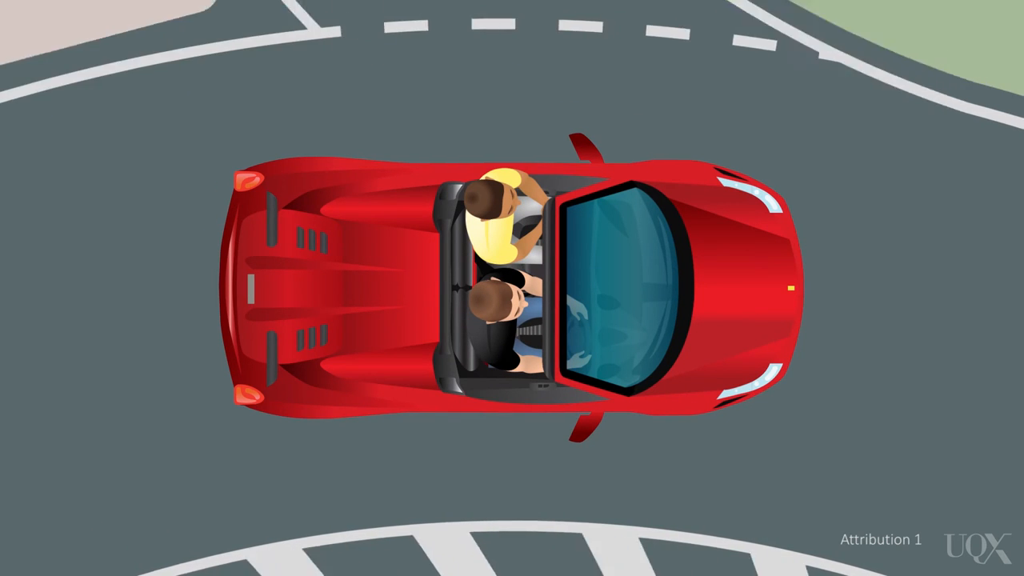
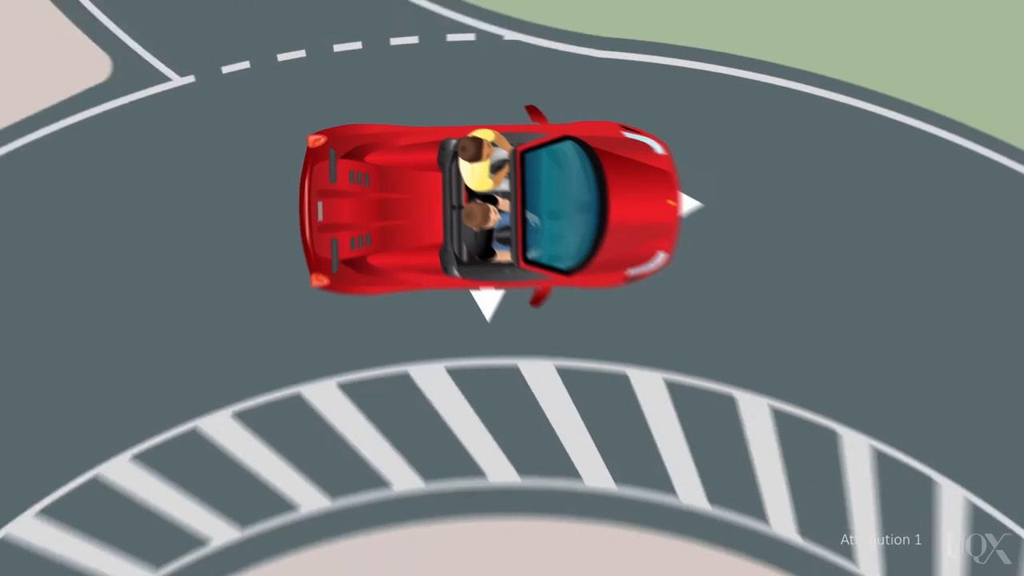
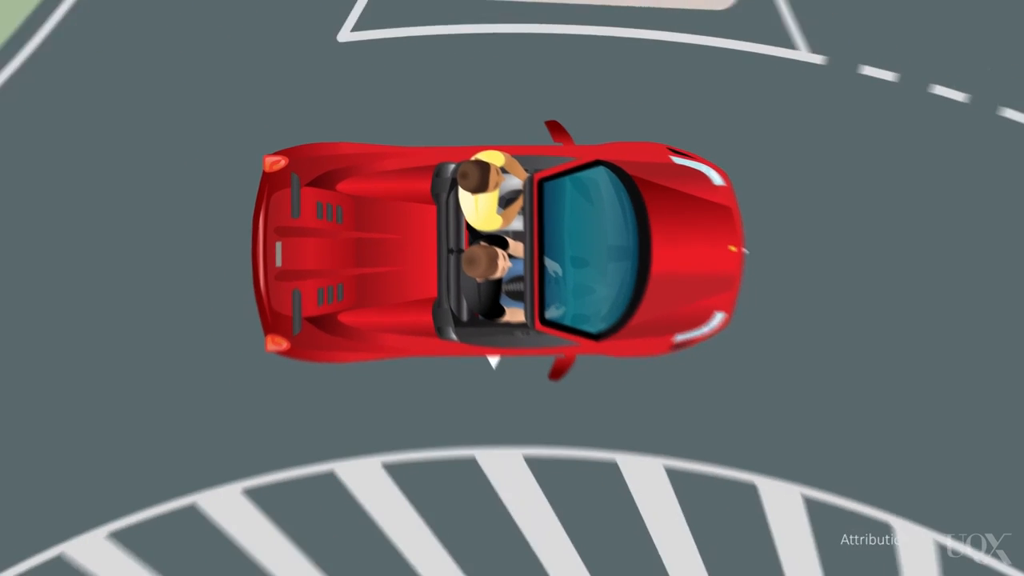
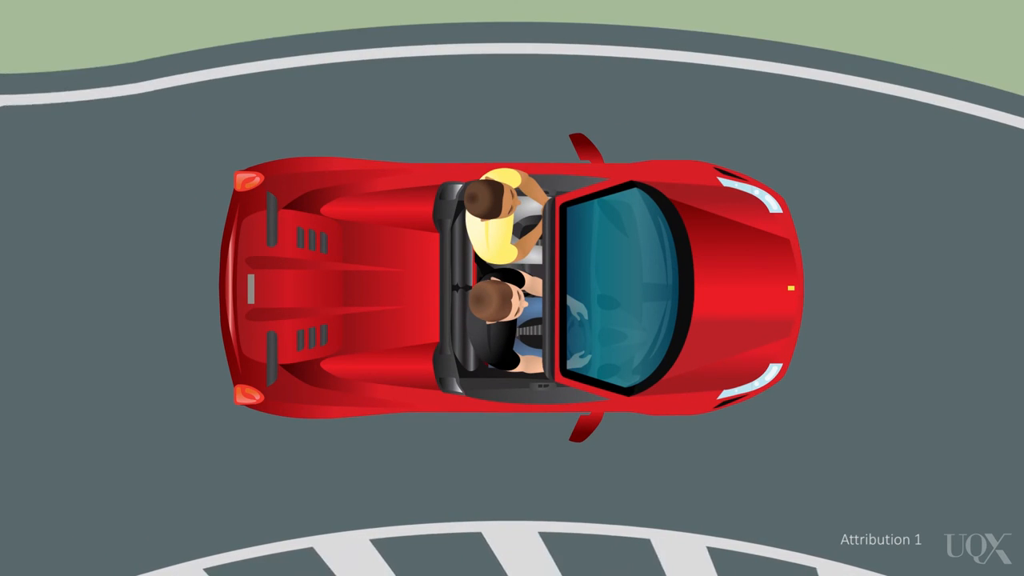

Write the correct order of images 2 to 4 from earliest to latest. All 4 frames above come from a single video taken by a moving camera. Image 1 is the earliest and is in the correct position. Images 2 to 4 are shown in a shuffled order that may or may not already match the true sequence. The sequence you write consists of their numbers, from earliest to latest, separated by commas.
4, 3, 2
